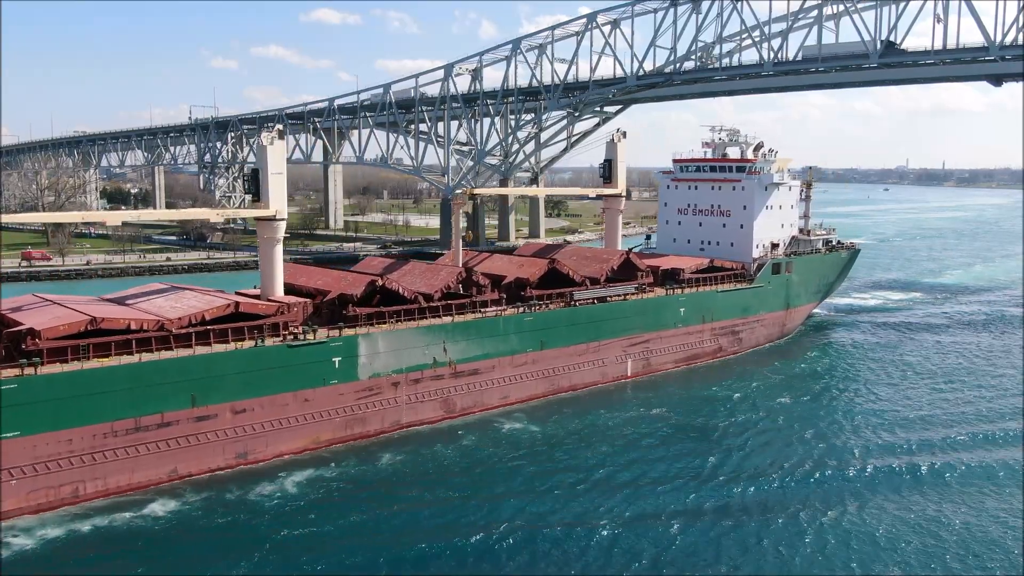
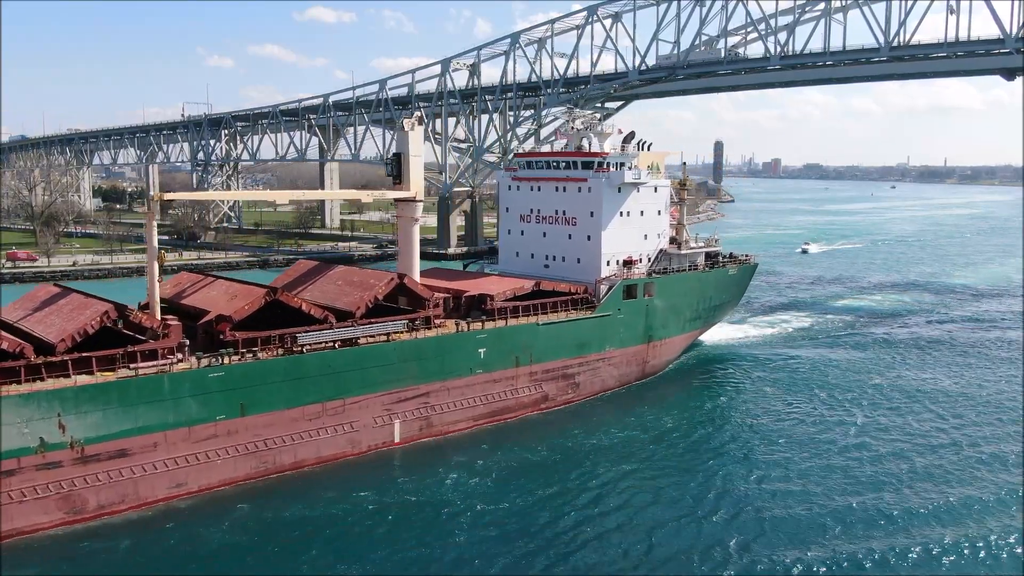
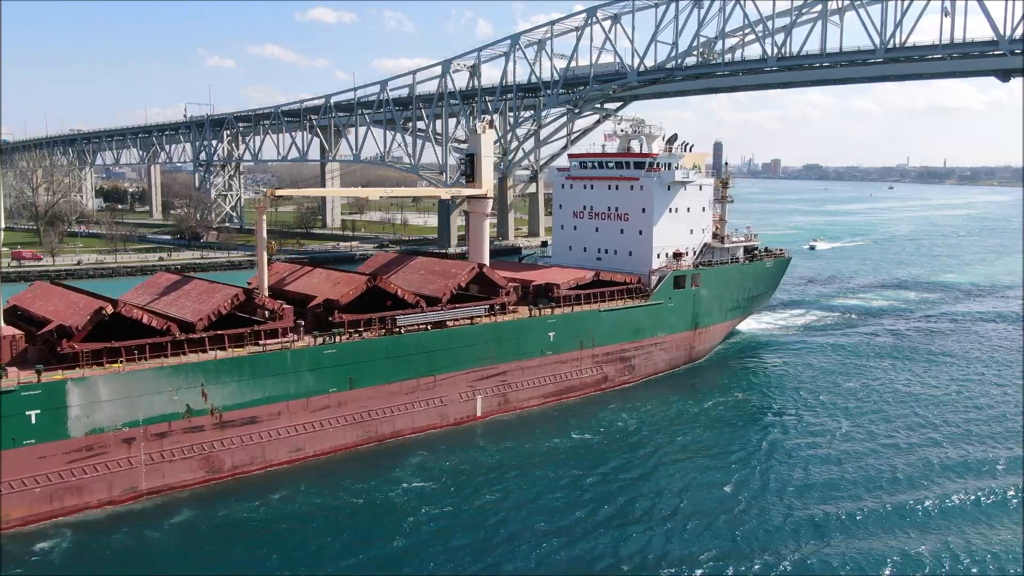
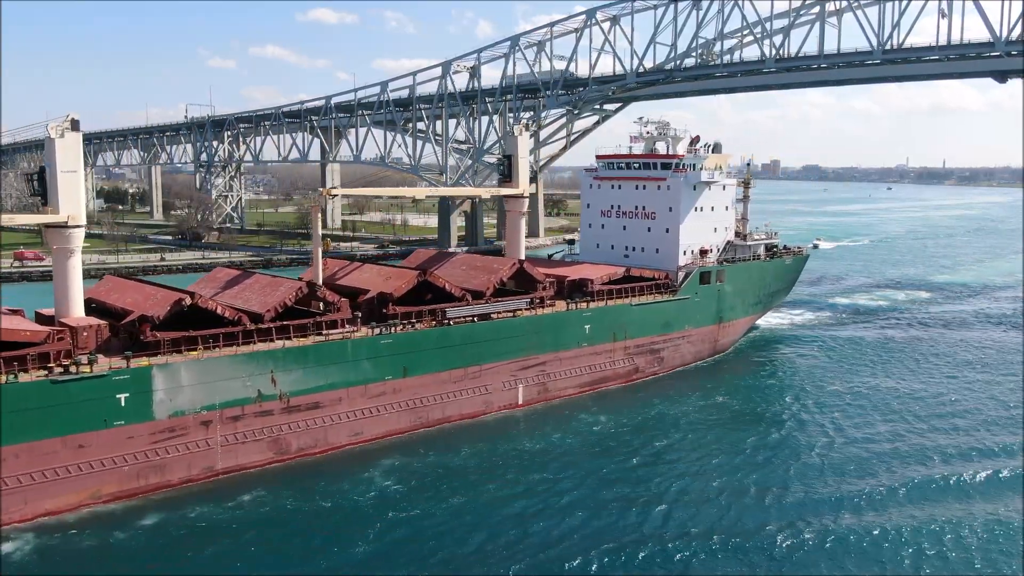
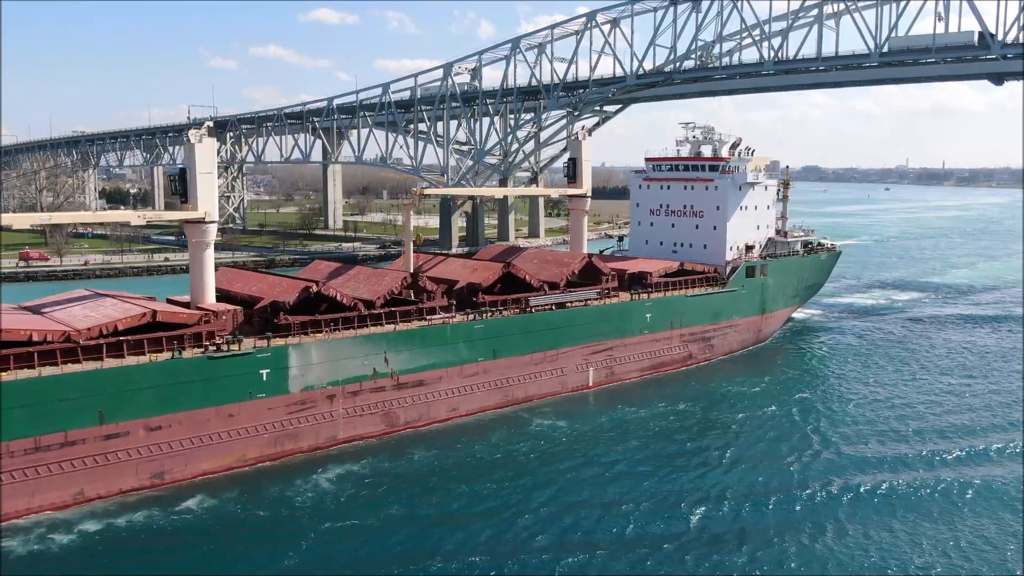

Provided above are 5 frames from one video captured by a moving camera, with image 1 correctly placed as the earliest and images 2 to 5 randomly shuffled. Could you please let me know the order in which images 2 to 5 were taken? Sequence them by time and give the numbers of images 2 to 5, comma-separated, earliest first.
5, 4, 3, 2
